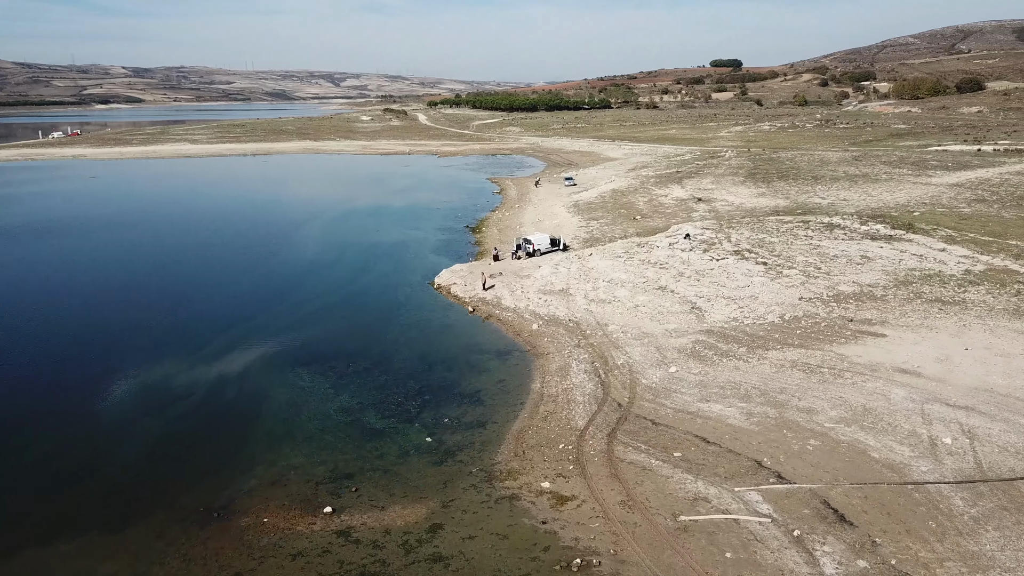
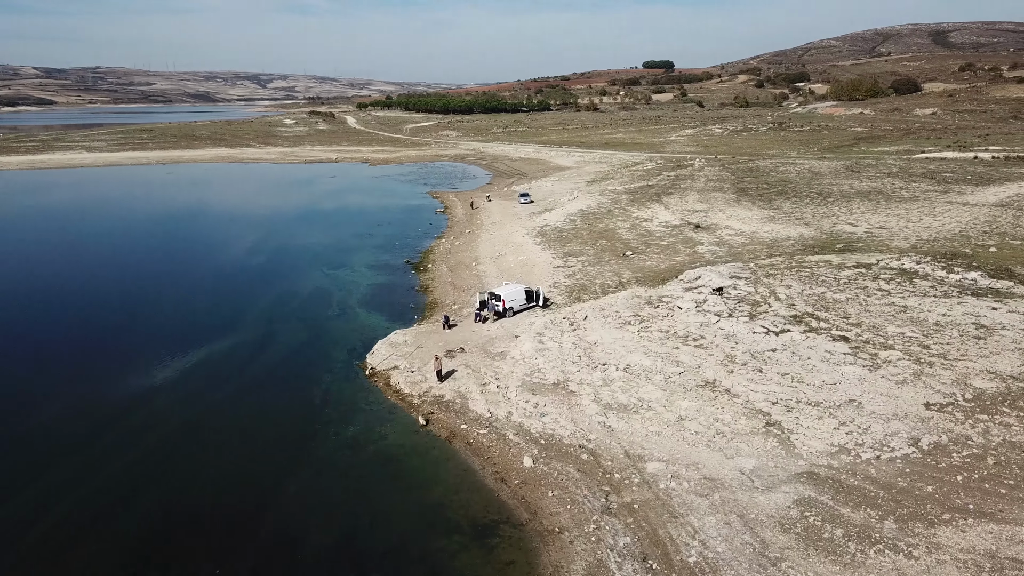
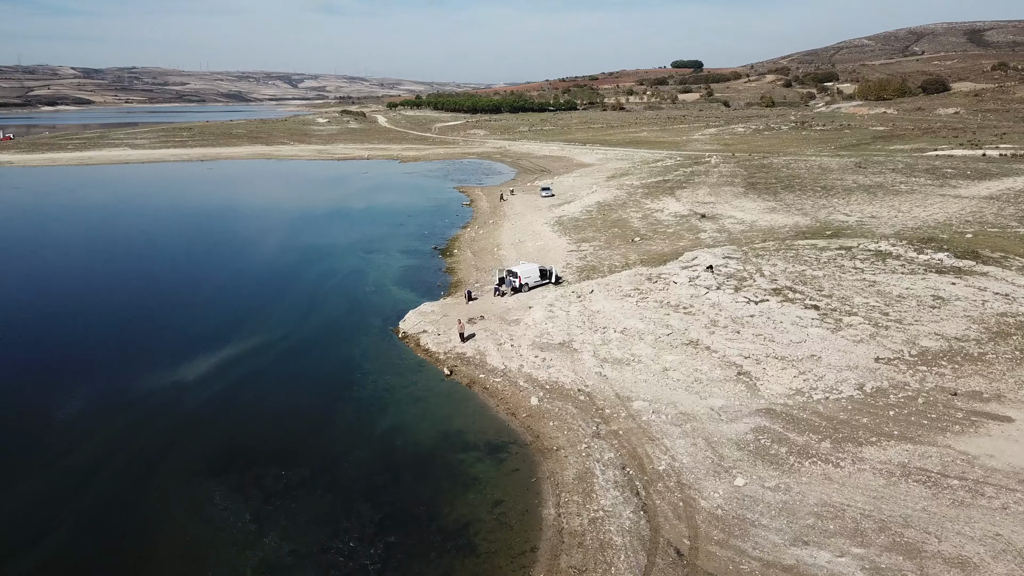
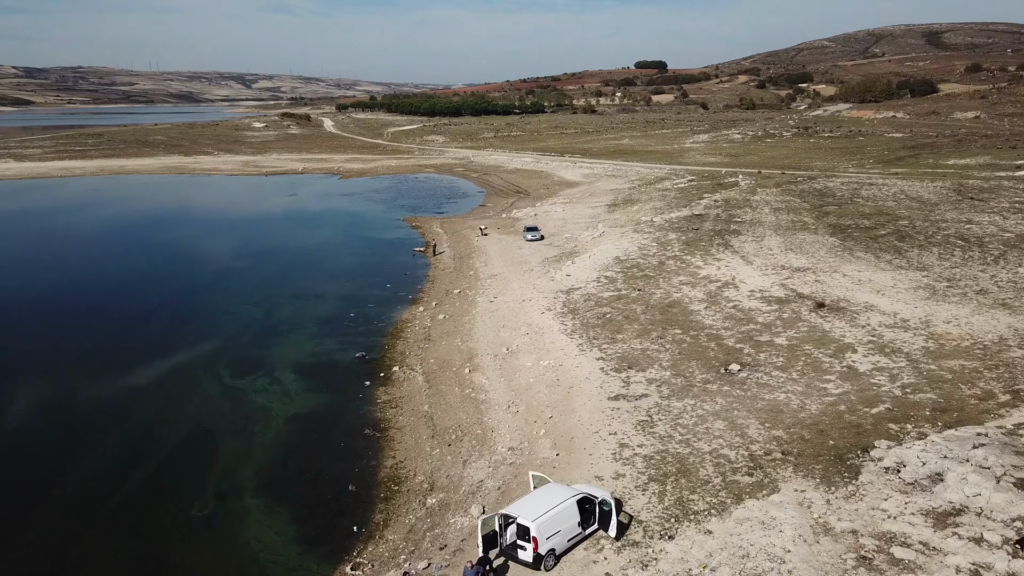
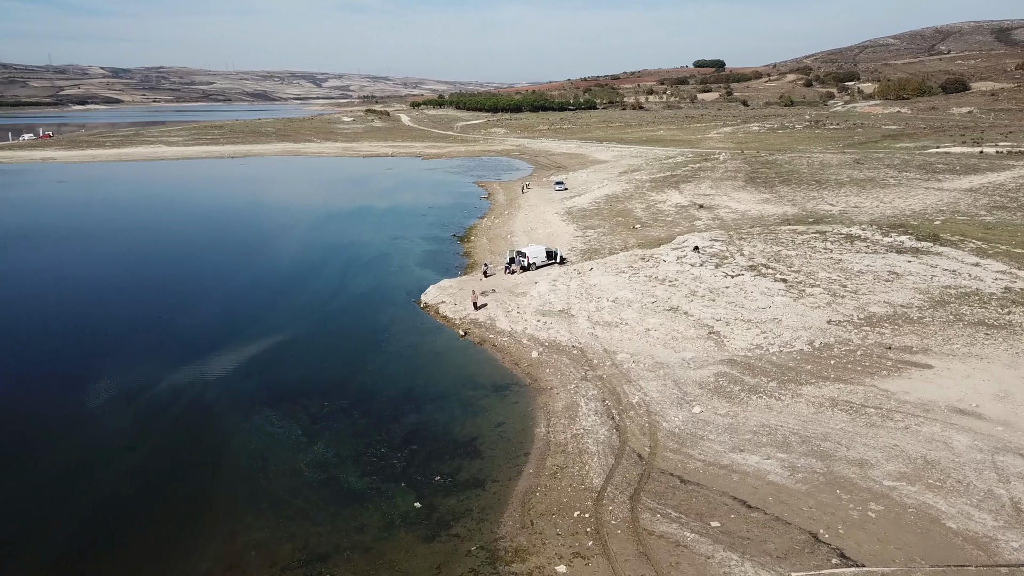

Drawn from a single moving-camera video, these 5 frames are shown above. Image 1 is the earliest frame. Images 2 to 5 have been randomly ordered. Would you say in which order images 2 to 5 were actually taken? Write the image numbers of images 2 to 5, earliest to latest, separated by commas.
5, 3, 2, 4
